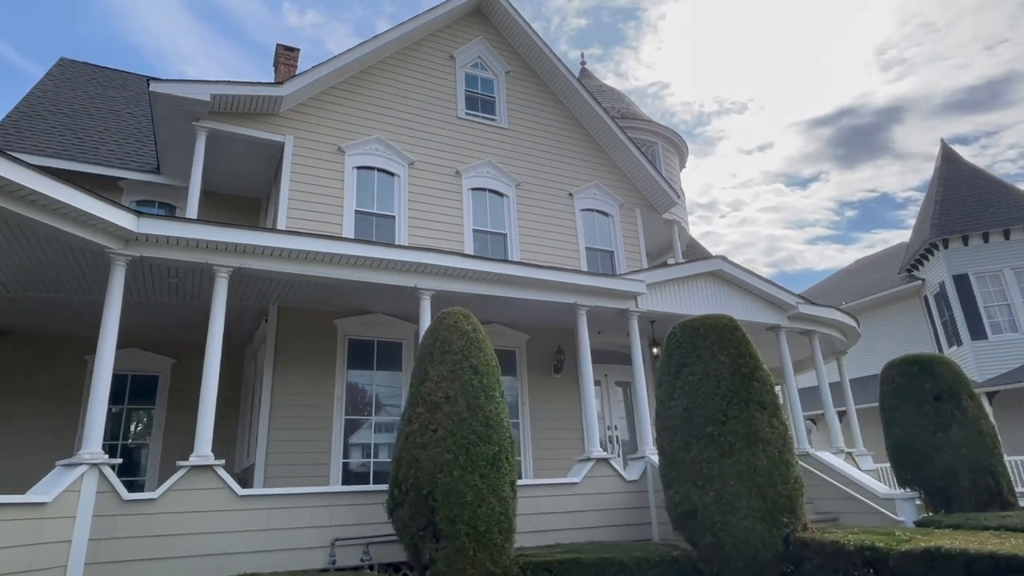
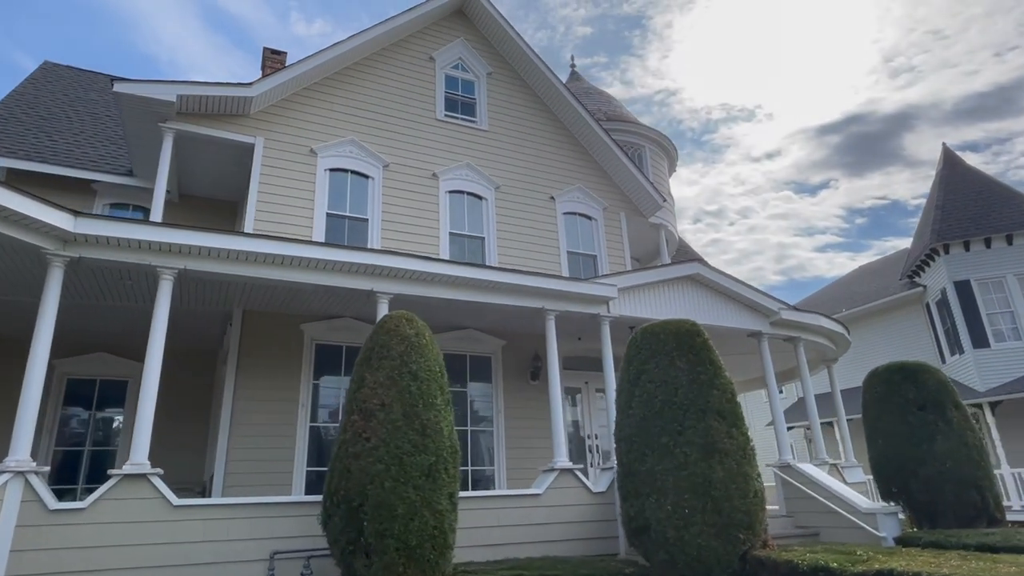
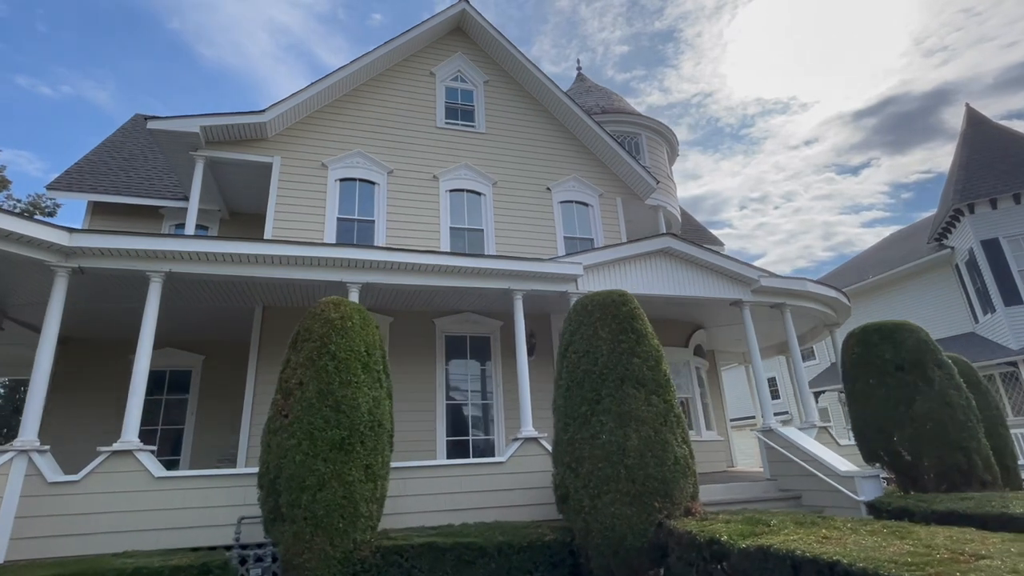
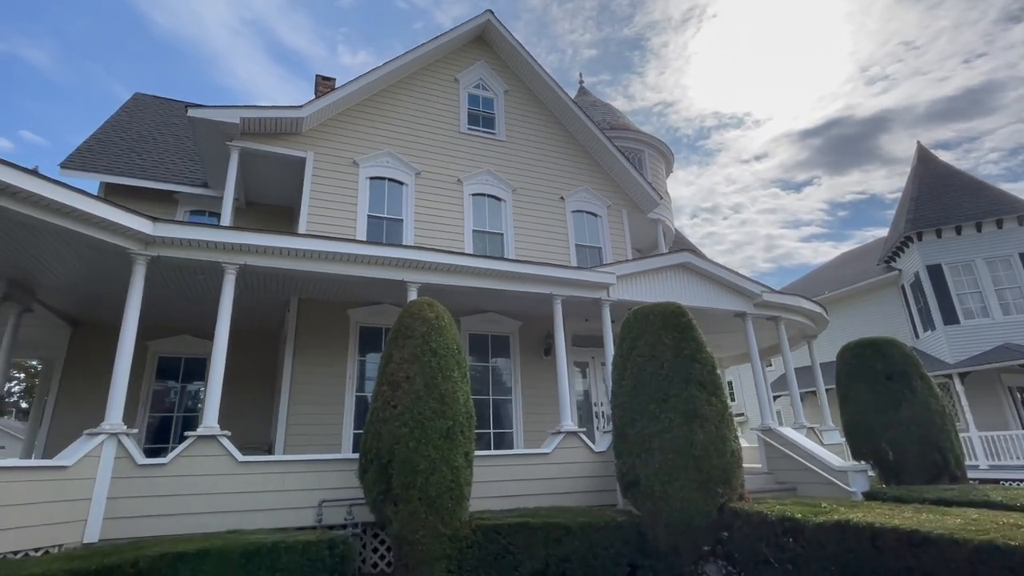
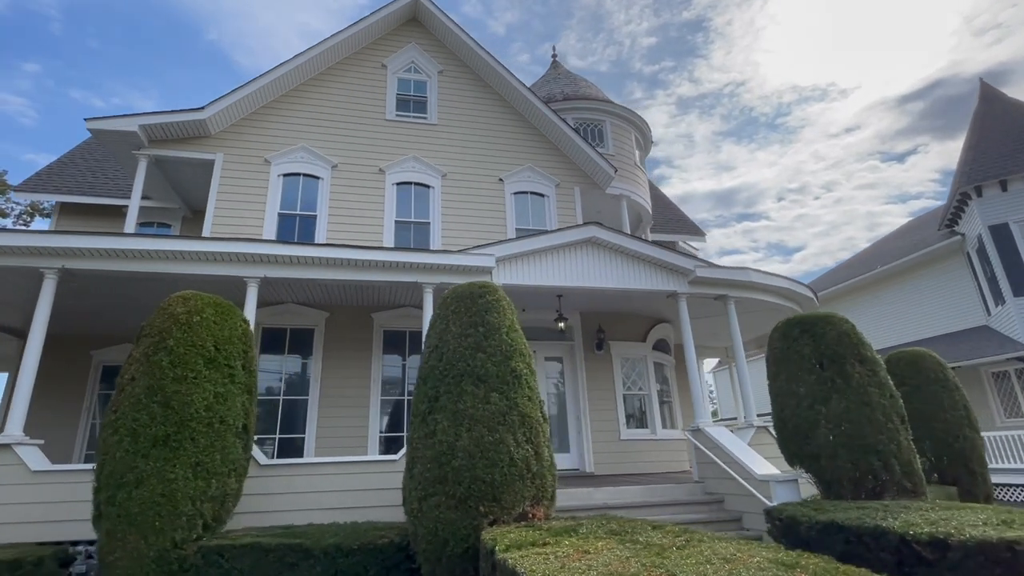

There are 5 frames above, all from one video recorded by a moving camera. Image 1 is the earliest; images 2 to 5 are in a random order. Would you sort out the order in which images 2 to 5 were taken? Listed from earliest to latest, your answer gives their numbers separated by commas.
2, 4, 3, 5
